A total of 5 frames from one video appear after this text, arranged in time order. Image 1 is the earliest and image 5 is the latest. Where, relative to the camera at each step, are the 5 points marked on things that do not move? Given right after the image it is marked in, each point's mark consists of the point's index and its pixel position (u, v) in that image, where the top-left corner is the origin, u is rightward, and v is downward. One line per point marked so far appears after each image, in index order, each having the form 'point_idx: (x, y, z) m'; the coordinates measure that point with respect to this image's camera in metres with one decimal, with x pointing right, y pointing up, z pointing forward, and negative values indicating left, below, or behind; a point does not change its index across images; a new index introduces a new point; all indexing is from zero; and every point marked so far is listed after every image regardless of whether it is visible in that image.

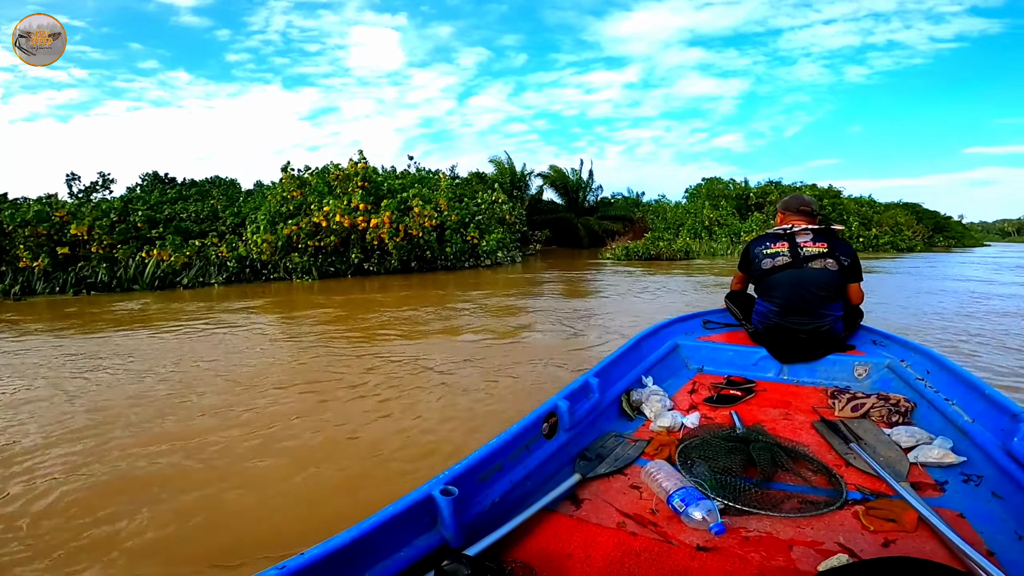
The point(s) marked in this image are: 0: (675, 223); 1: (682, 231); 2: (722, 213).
0: (+4.7, +2.1, +18.1) m
1: (+4.8, +1.7, +17.6) m
2: (+6.2, +2.4, +17.5) m
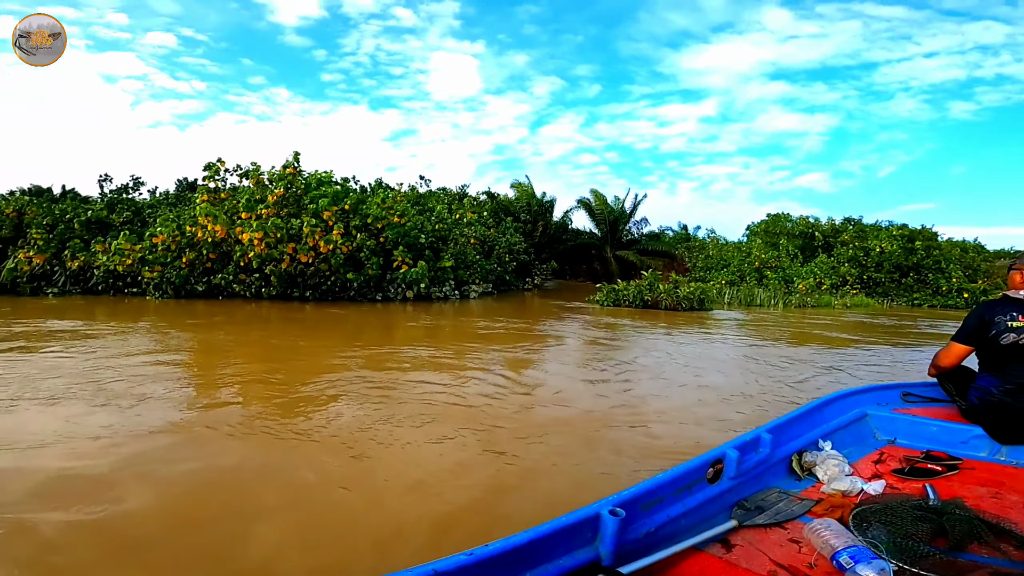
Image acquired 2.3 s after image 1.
0: (+7.1, +0.9, +17.5) m
1: (+7.1, +0.5, +17.0) m
2: (+8.5, +1.1, +16.7) m
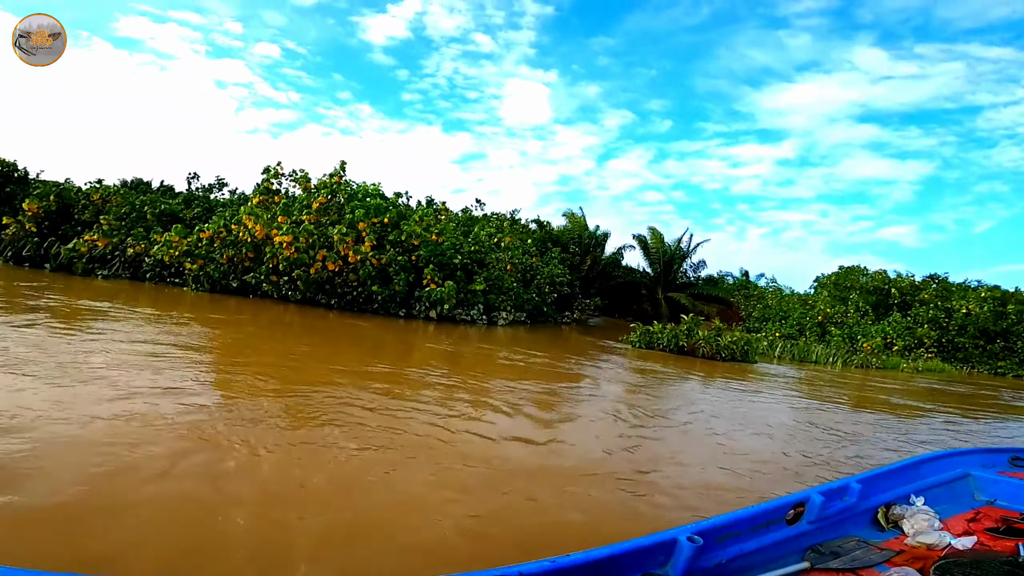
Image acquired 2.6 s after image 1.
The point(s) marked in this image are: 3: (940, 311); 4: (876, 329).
0: (+8.1, -0.7, +16.3) m
1: (+8.0, -1.1, +15.7) m
2: (+9.5, -0.6, +15.4) m
3: (+11.7, -0.7, +14.8) m
4: (+9.7, -1.1, +14.5) m
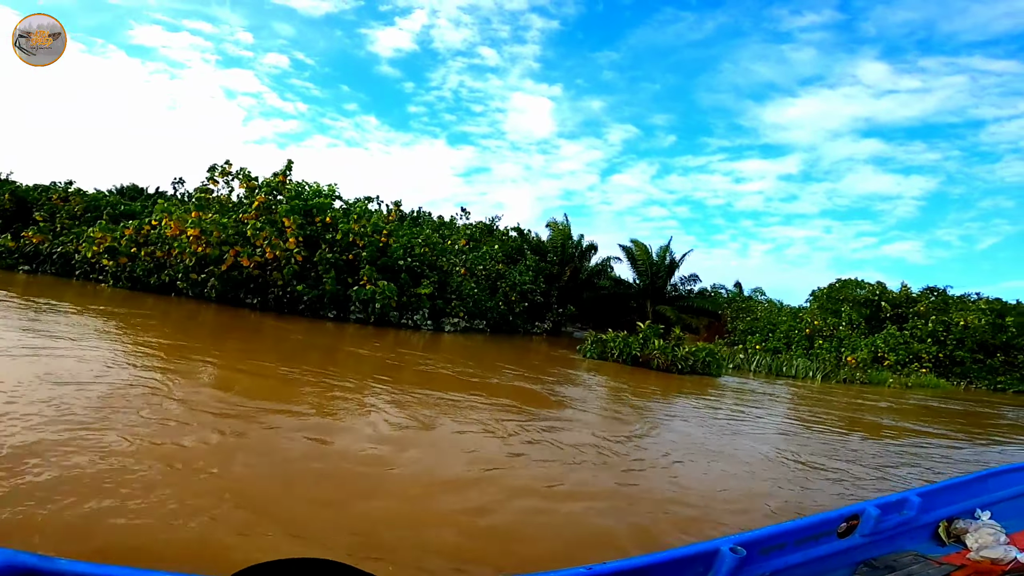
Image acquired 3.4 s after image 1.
0: (+7.3, -1.0, +15.5) m
1: (+7.2, -1.4, +14.9) m
2: (+8.6, -0.9, +14.6) m
3: (+10.9, -1.0, +14.0) m
4: (+8.9, -1.4, +13.6) m
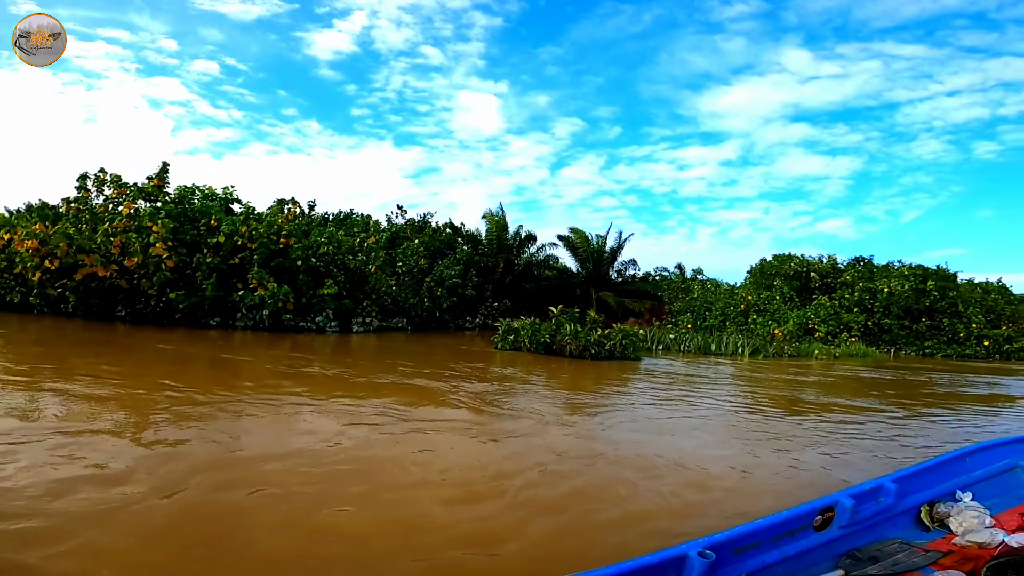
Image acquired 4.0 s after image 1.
0: (+5.4, -0.4, +15.5) m
1: (+5.4, -0.8, +14.9) m
2: (+6.8, -0.2, +14.6) m
3: (+9.1, -0.1, +14.2) m
4: (+7.1, -0.7, +13.7) m
